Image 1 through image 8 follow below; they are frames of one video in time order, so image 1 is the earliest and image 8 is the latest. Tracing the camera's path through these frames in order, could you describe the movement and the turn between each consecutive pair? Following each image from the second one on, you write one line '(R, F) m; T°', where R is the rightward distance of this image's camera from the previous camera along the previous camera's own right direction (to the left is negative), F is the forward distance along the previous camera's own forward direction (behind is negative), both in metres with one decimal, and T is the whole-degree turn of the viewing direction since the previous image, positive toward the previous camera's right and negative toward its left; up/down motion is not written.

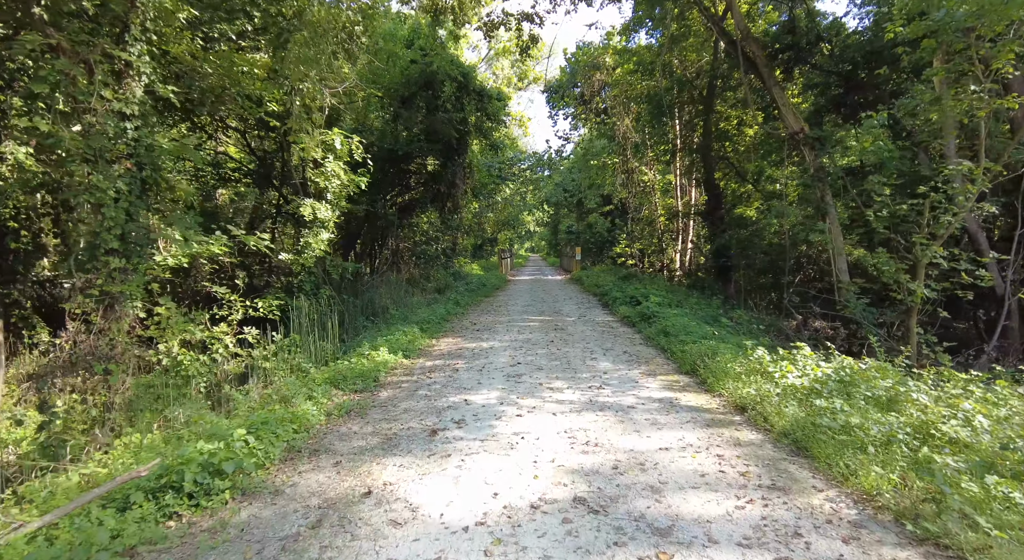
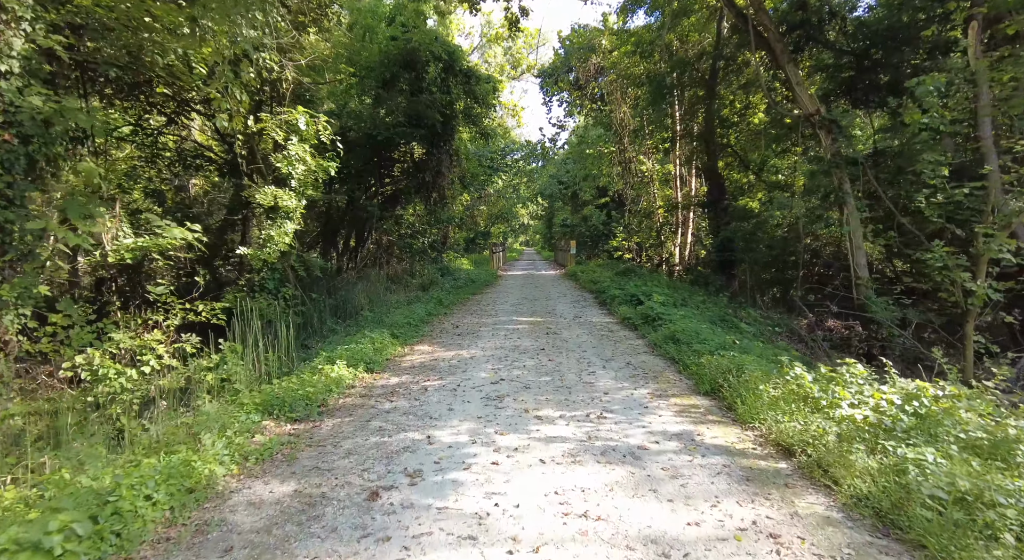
(+0.2, +1.2) m; +1°
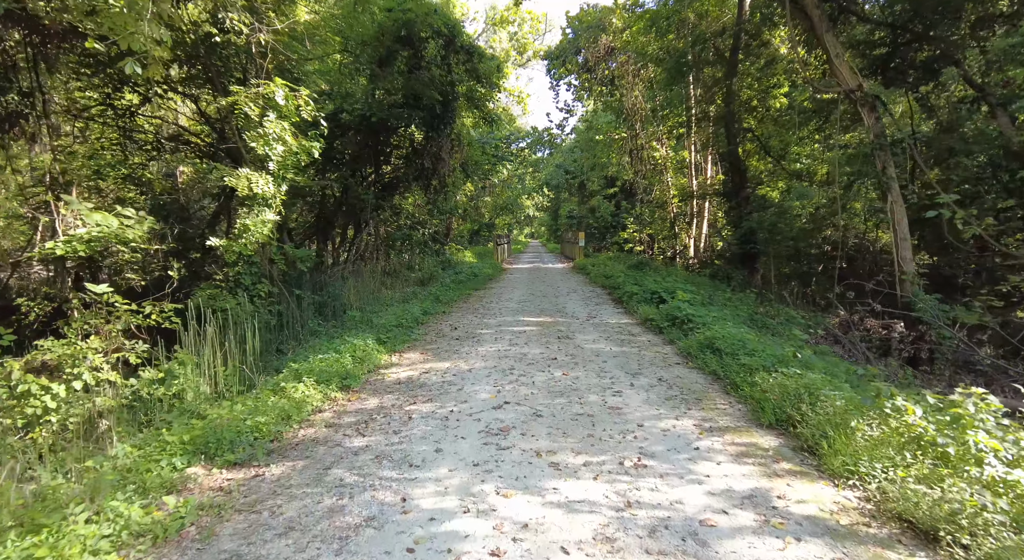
(0.0, +1.2) m; -1°
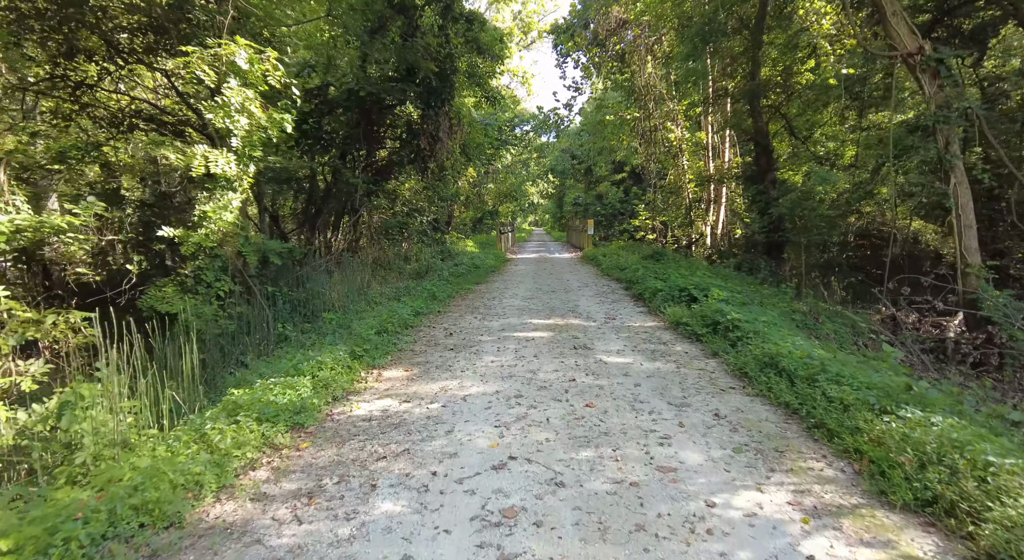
(0.0, +1.4) m; 0°
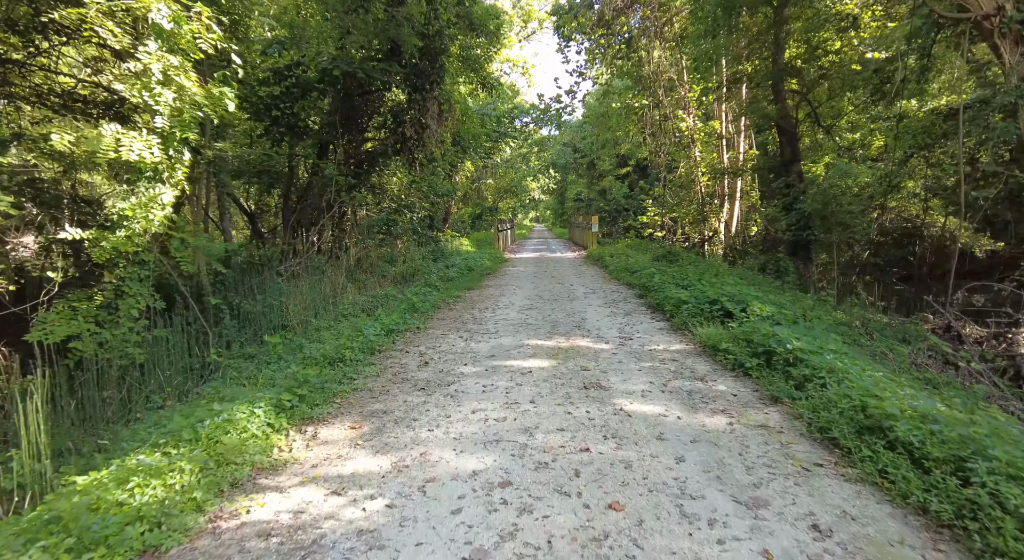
(+0.1, +1.6) m; 0°
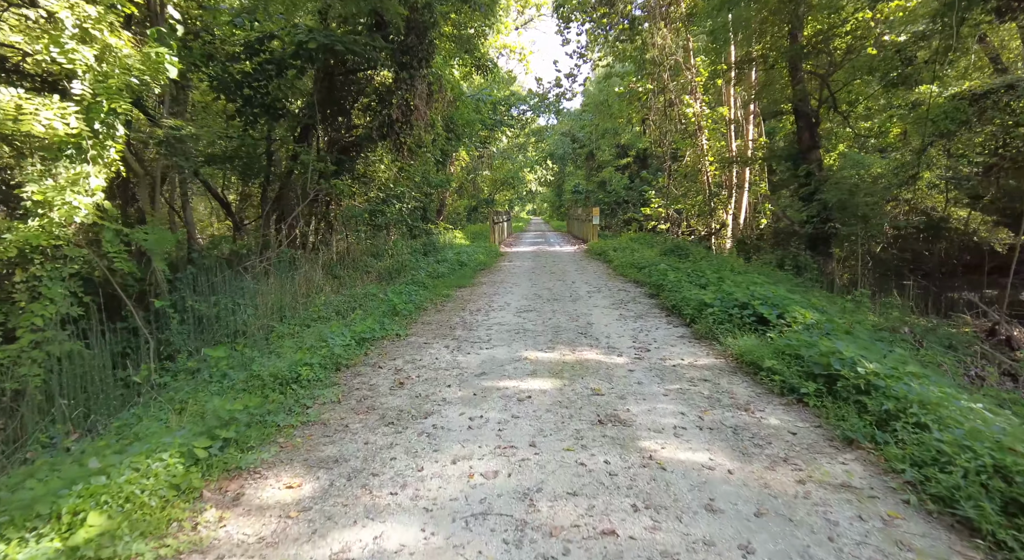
(0.0, +1.1) m; 0°
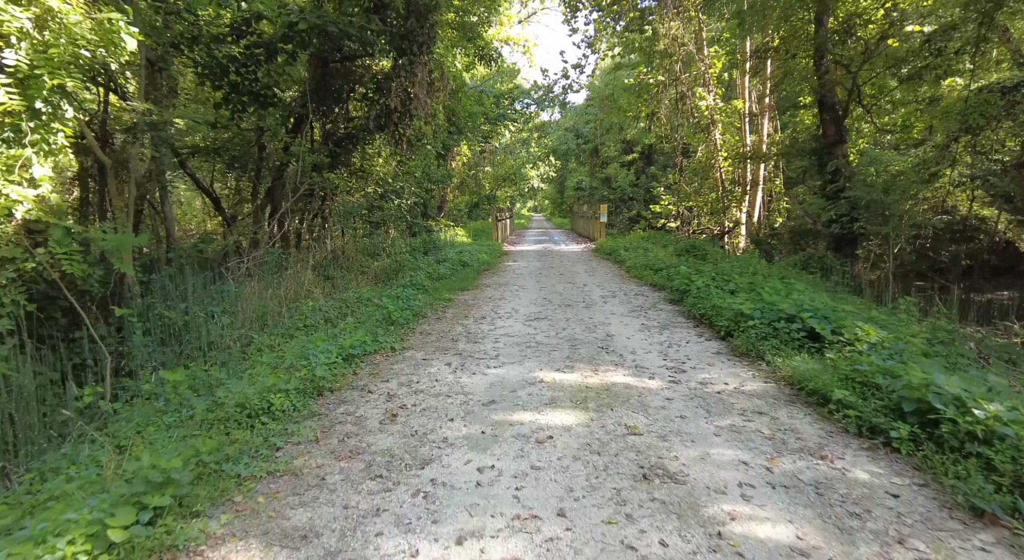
(-0.1, +0.8) m; 0°
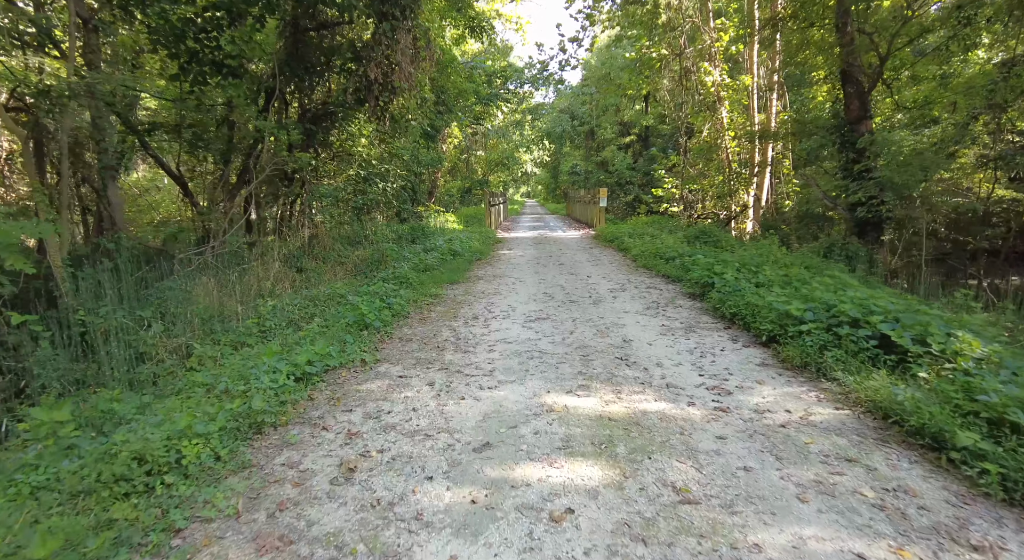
(0.0, +1.1) m; +1°
